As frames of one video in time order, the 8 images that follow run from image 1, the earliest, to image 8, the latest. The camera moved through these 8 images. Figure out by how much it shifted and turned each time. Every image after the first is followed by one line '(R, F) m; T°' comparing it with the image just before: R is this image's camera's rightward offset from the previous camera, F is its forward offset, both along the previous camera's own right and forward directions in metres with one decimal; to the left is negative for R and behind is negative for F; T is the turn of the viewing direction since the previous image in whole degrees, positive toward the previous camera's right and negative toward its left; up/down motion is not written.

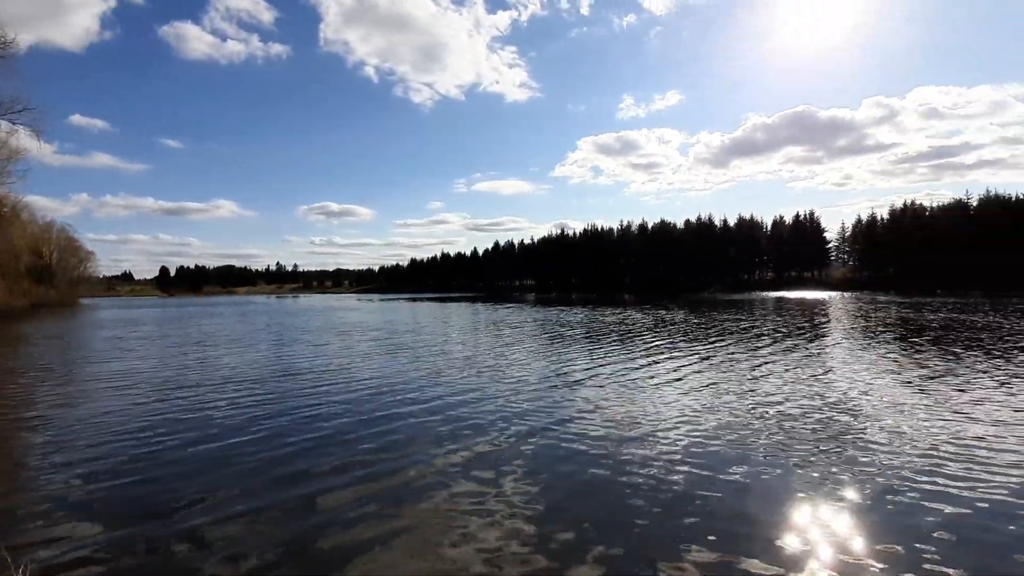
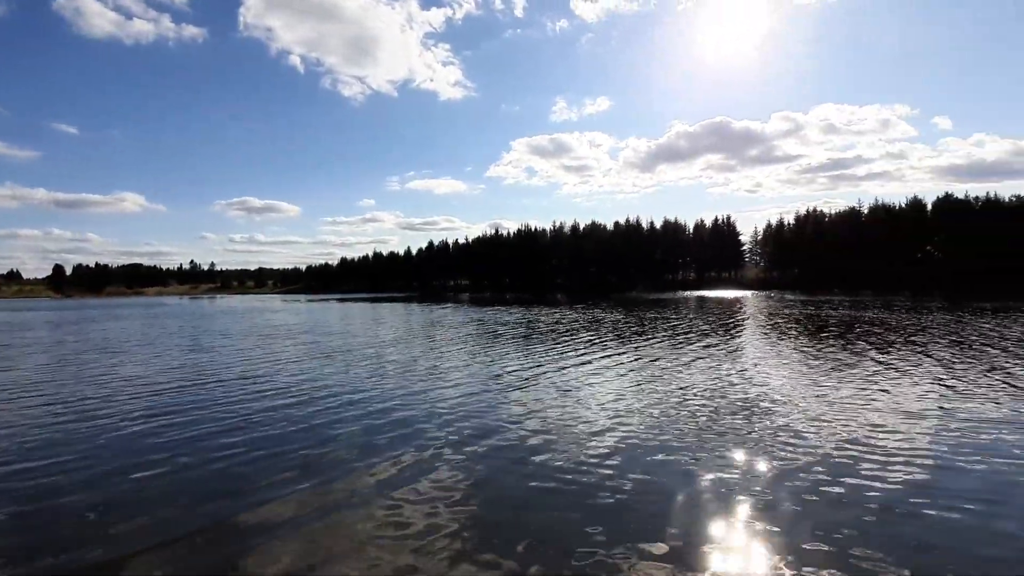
(0.0, 0.0) m; +7°
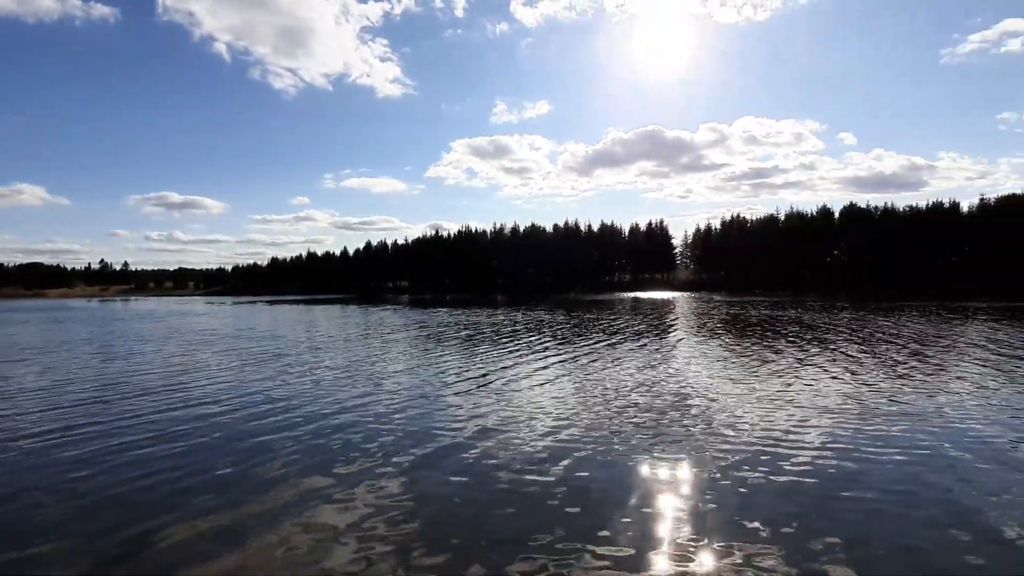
(0.0, -0.1) m; +7°
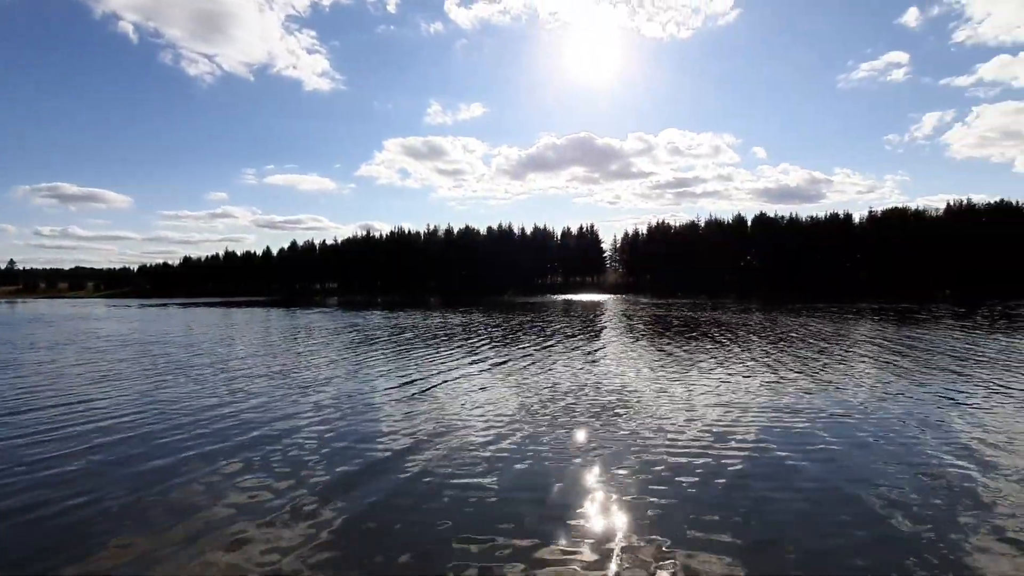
(0.0, -0.2) m; +8°
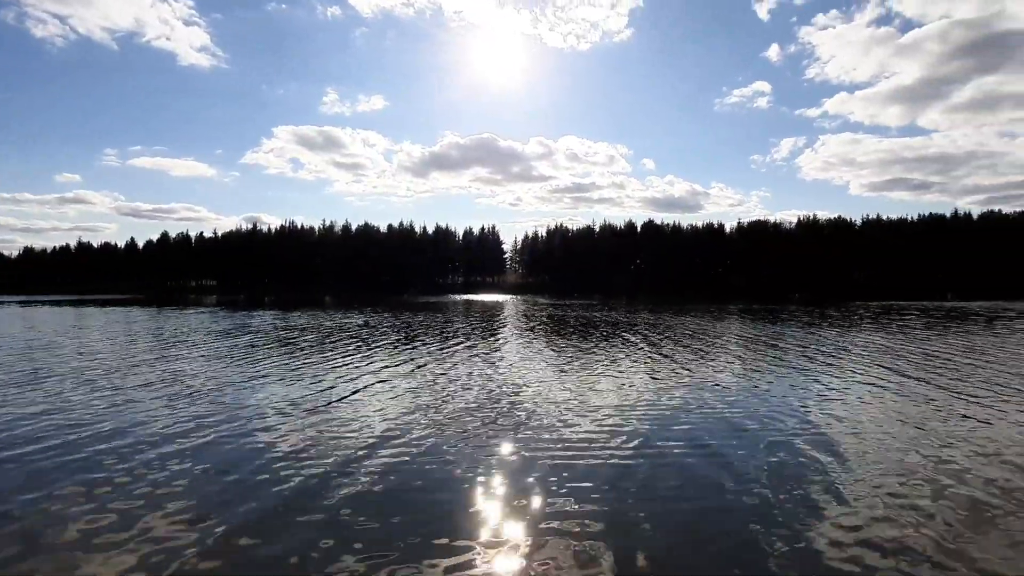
(0.0, -0.7) m; +11°
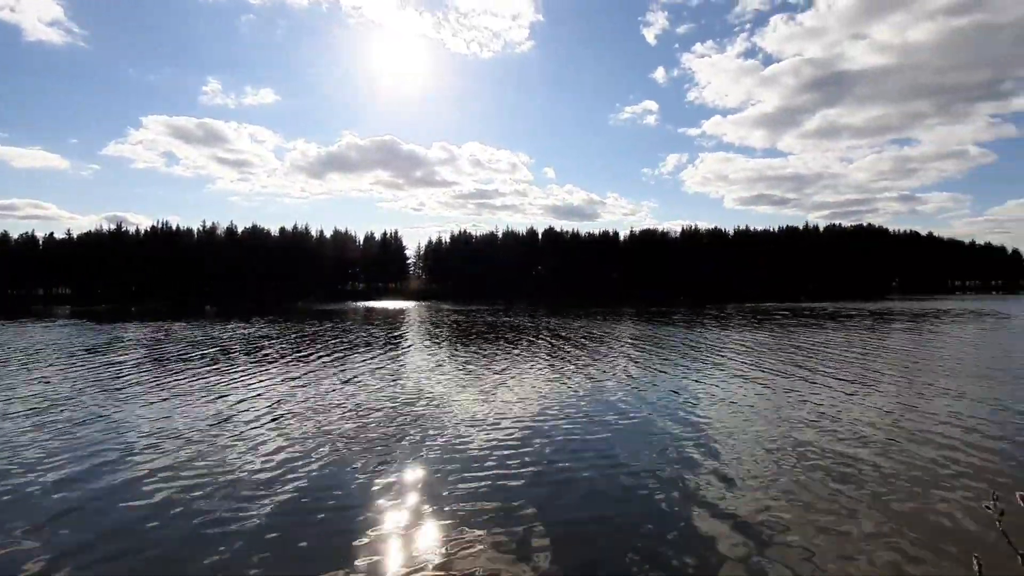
(+0.1, -0.7) m; +11°
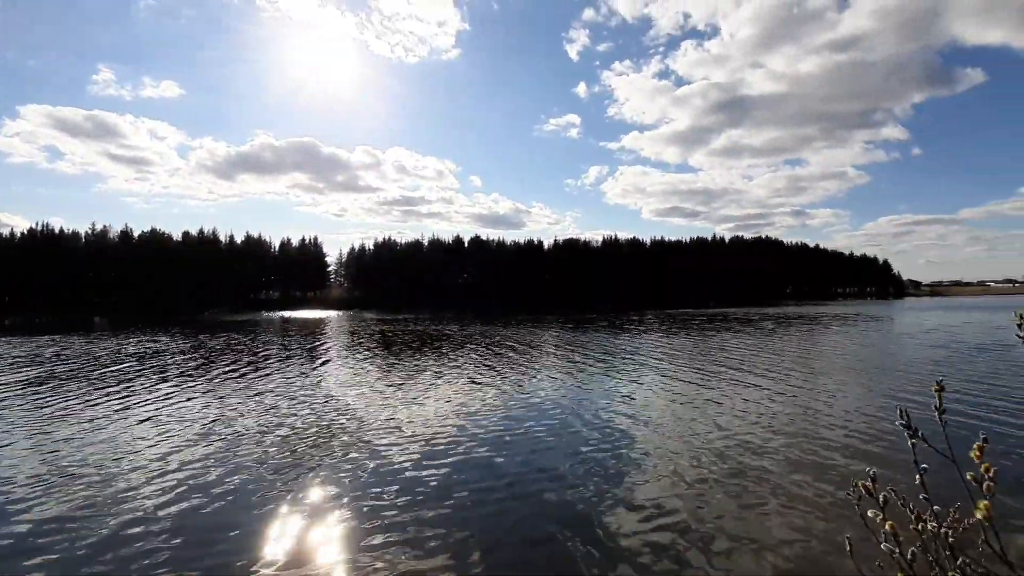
(+0.1, -0.6) m; +8°
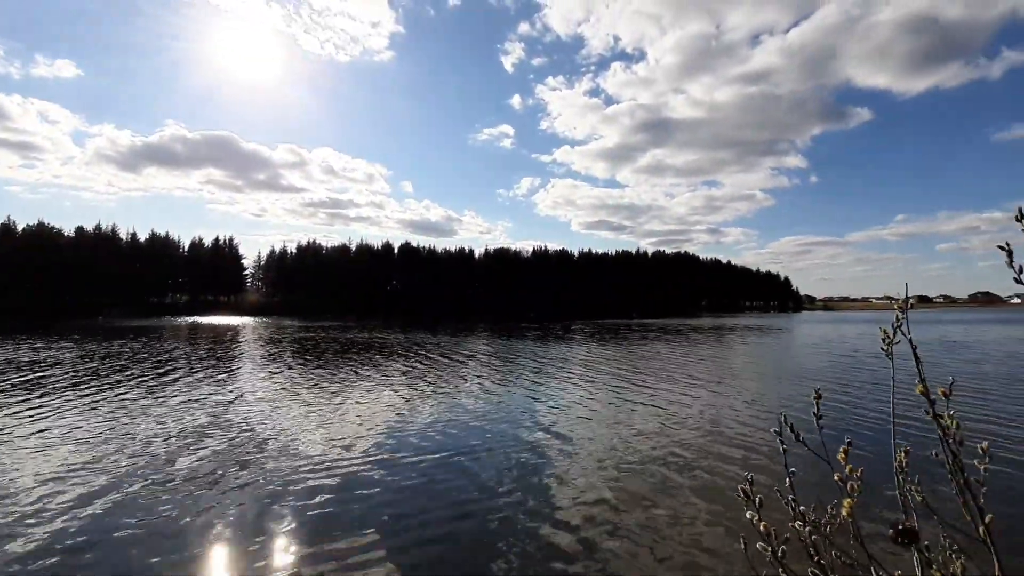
(+0.5, -0.2) m; +8°
